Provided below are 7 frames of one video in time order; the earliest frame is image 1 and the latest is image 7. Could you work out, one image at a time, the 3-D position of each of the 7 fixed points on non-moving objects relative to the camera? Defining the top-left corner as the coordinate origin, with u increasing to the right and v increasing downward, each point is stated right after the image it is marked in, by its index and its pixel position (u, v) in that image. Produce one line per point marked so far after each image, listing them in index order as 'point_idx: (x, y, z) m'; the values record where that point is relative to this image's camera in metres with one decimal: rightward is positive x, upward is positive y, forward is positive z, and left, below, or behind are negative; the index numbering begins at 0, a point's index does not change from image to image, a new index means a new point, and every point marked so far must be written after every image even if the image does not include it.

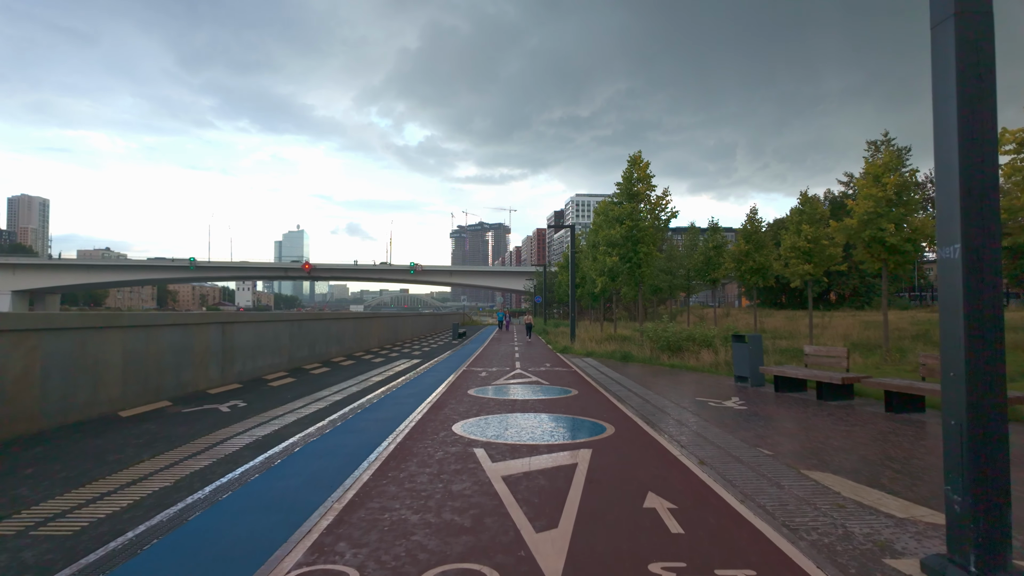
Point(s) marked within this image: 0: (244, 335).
0: (-6.8, -1.2, +14.5) m
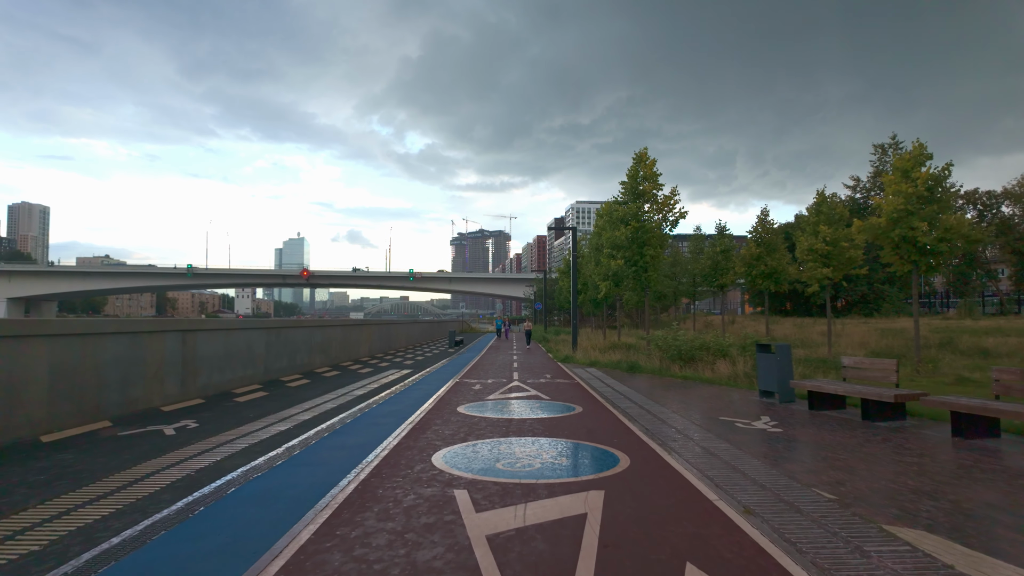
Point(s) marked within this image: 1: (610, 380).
0: (-6.9, -1.3, +13.1) m
1: (+2.8, -2.6, +16.2) m
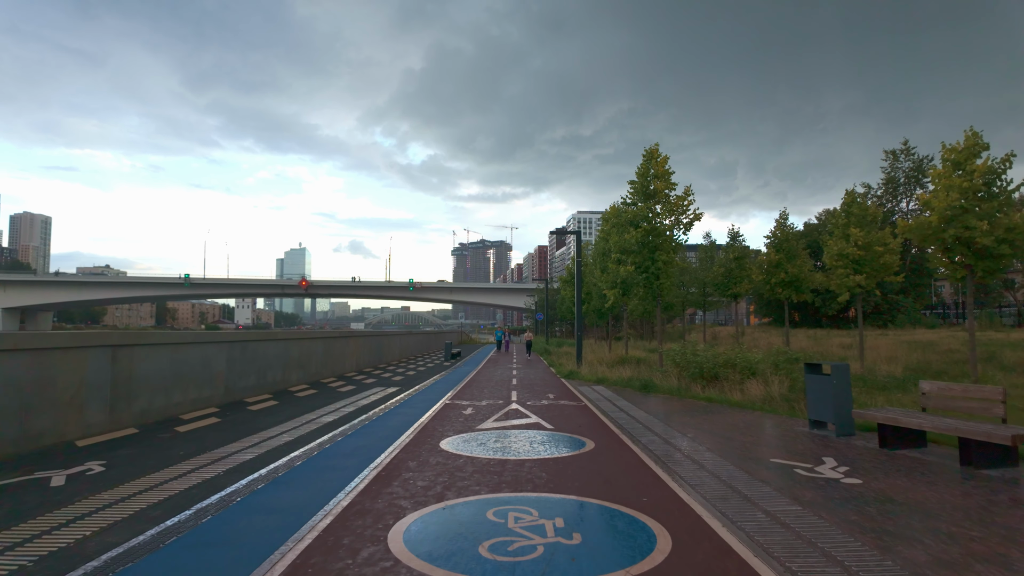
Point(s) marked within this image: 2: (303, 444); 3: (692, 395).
0: (-6.9, -1.4, +11.1) m
1: (+2.7, -2.8, +14.1) m
2: (-3.2, -2.4, +8.9) m
3: (+4.3, -2.6, +13.7) m
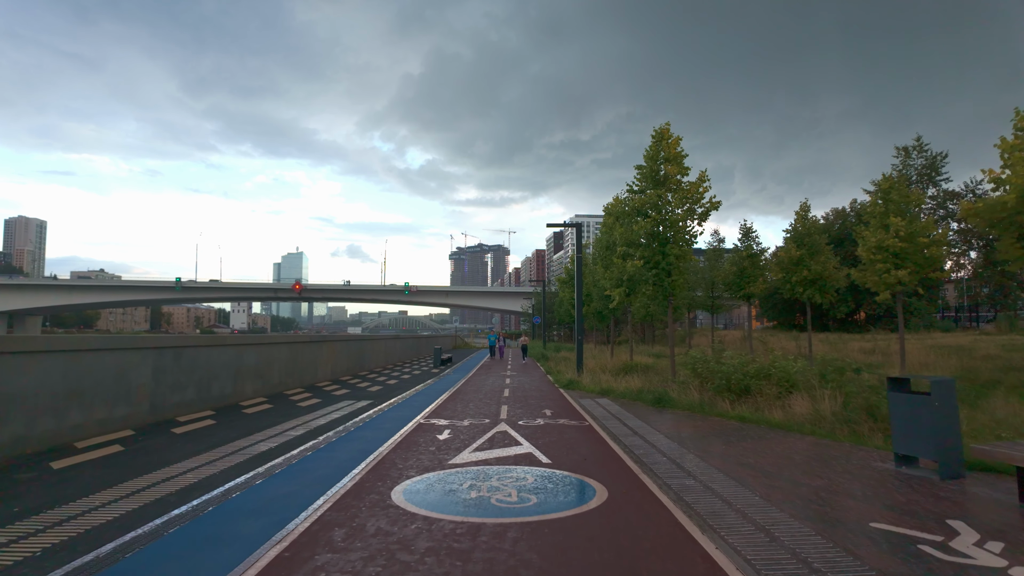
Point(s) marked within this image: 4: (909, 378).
0: (-7.1, -1.3, +8.6) m
1: (+2.5, -2.7, +11.7) m
2: (-3.4, -2.3, +6.4) m
3: (+4.1, -2.5, +11.3) m
4: (+4.8, -1.1, +7.0) m
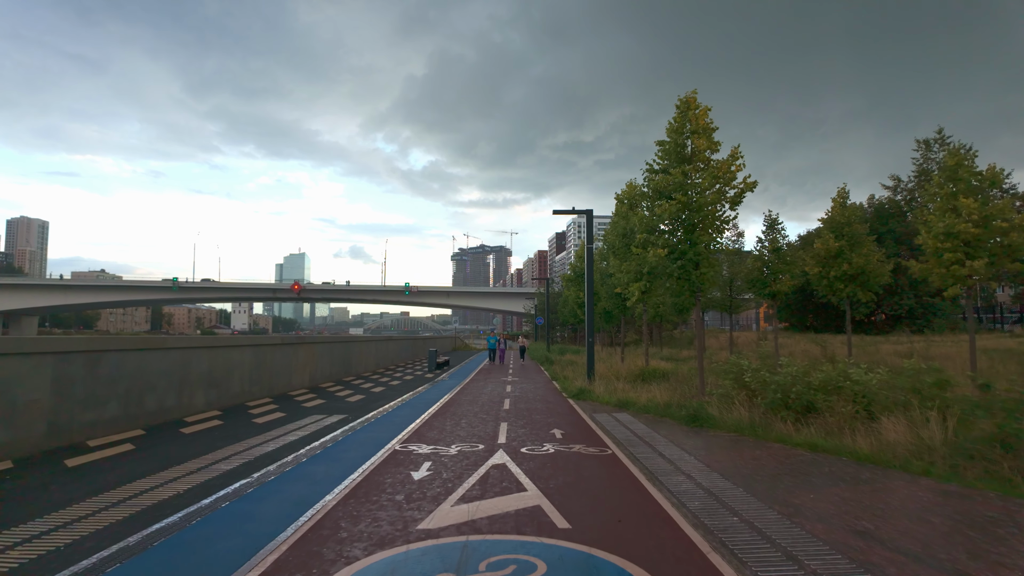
0: (-7.1, -1.1, +6.2) m
1: (+2.5, -2.5, +9.2) m
2: (-3.4, -2.1, +3.9) m
3: (+4.1, -2.3, +8.8) m
4: (+4.8, -0.9, +4.5) m
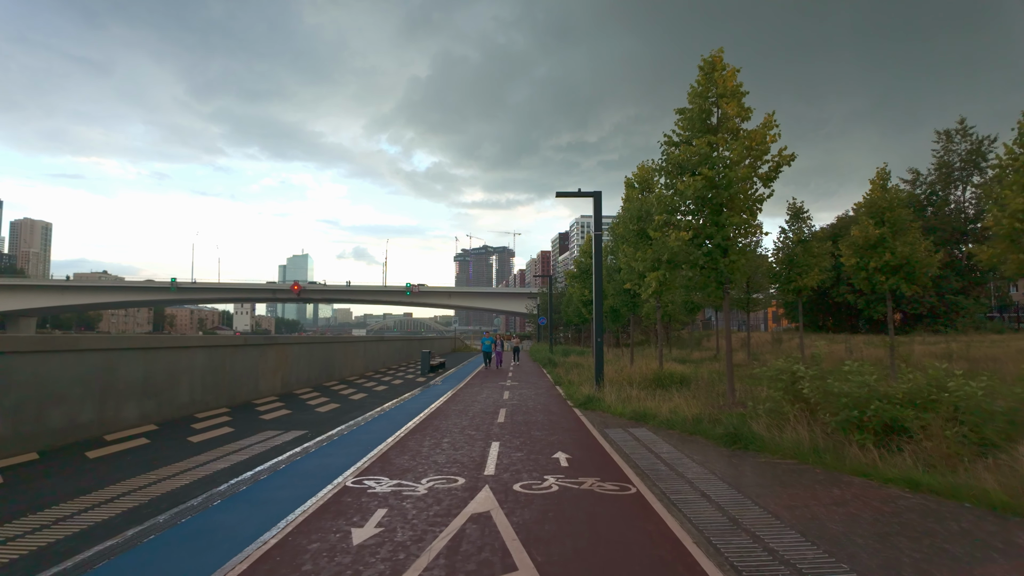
0: (-7.3, -0.9, +4.0) m
1: (+2.4, -2.3, +7.0) m
2: (-3.6, -1.8, +1.7) m
3: (+4.0, -2.1, +6.6) m
4: (+4.7, -0.7, +2.3) m
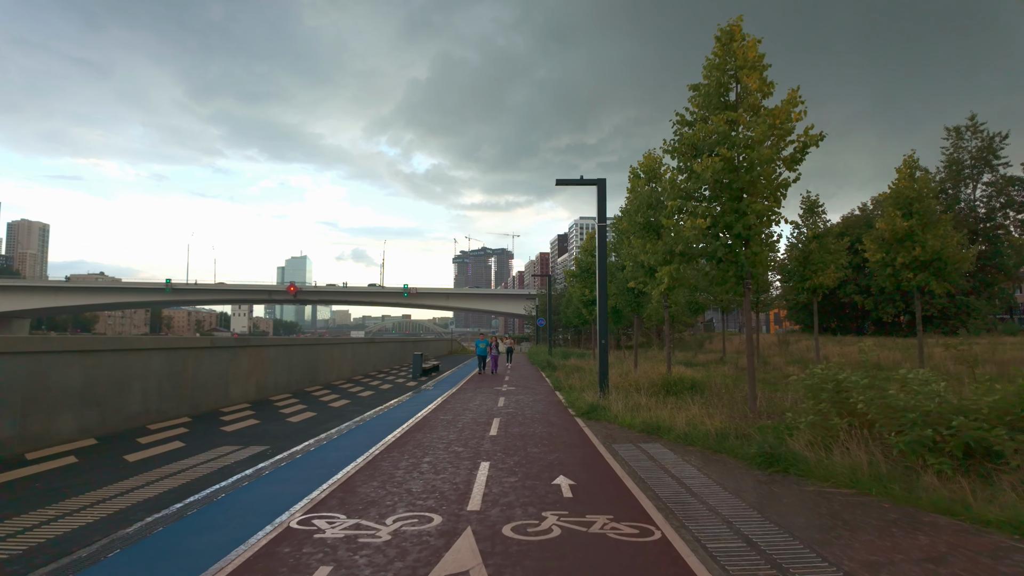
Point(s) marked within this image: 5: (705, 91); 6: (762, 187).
0: (-7.4, -0.8, +2.6) m
1: (+2.3, -2.2, +5.5) m
2: (-3.6, -1.7, +0.3) m
3: (+3.9, -2.0, +5.1) m
4: (+4.6, -0.5, +0.9) m
5: (+4.0, +4.1, +12.1) m
6: (+5.1, +2.0, +11.6) m
